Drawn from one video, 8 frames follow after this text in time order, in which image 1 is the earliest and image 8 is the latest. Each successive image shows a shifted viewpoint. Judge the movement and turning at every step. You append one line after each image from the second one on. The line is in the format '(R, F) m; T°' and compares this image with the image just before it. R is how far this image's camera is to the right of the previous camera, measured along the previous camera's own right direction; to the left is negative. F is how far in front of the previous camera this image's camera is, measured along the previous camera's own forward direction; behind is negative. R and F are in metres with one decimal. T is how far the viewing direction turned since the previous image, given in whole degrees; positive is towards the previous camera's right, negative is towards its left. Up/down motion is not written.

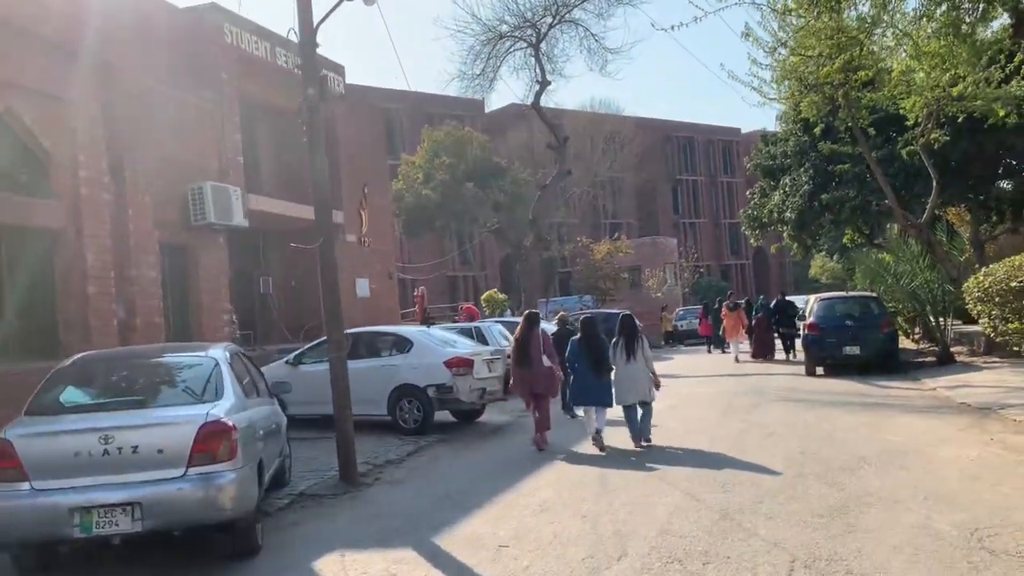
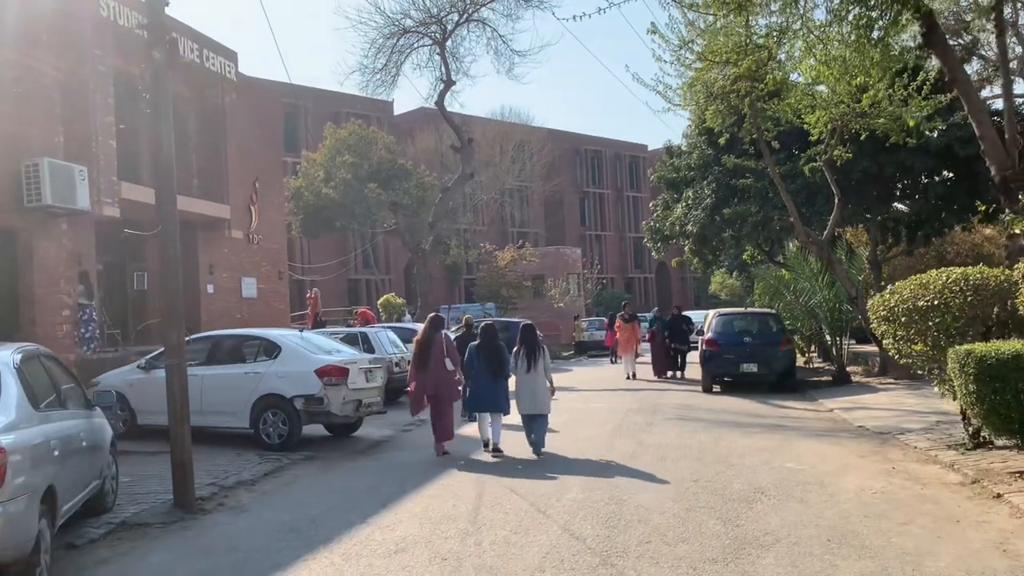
(+0.4, +1.0) m; +6°
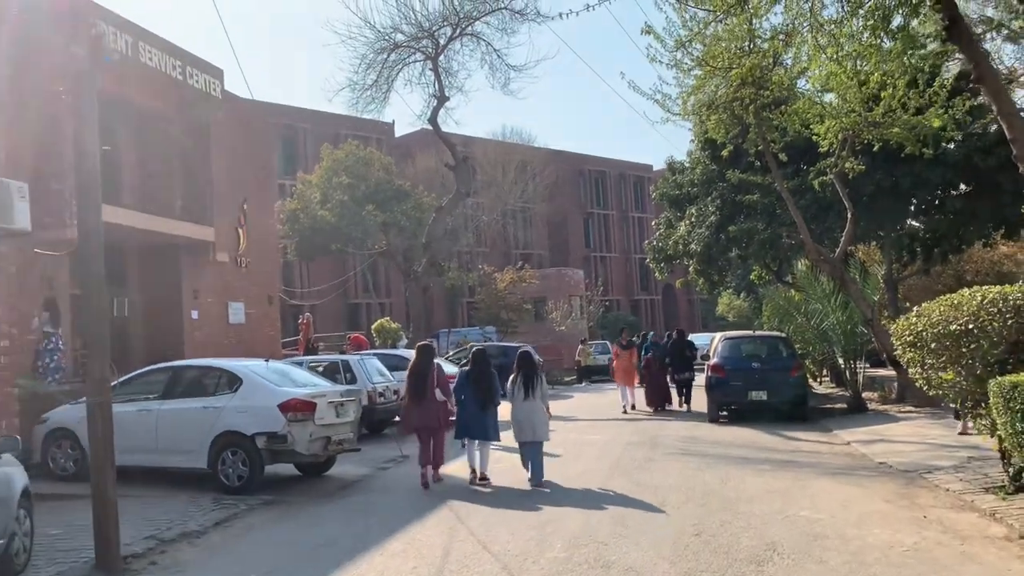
(+0.3, +1.1) m; 0°
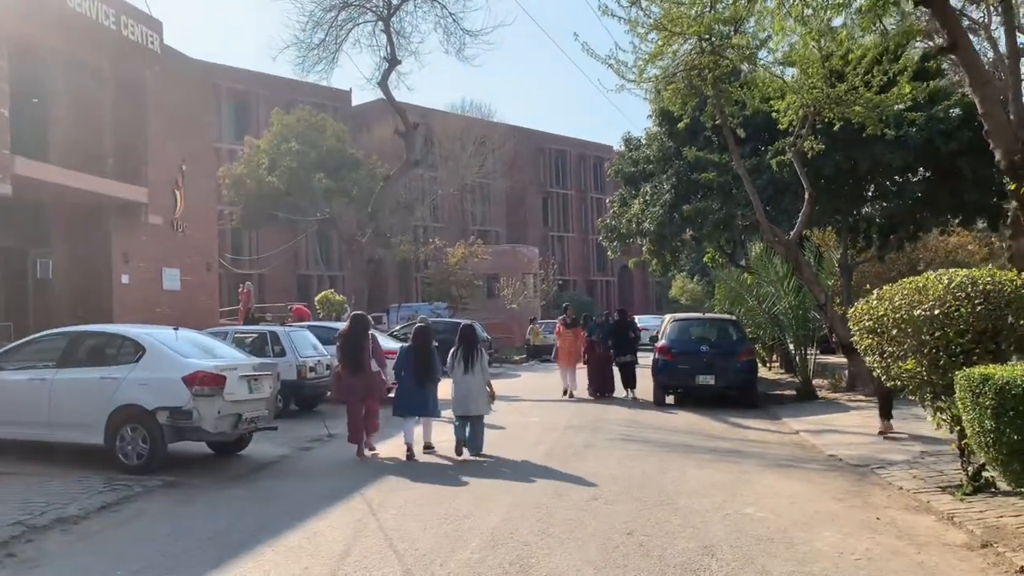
(+0.3, +0.9) m; +3°
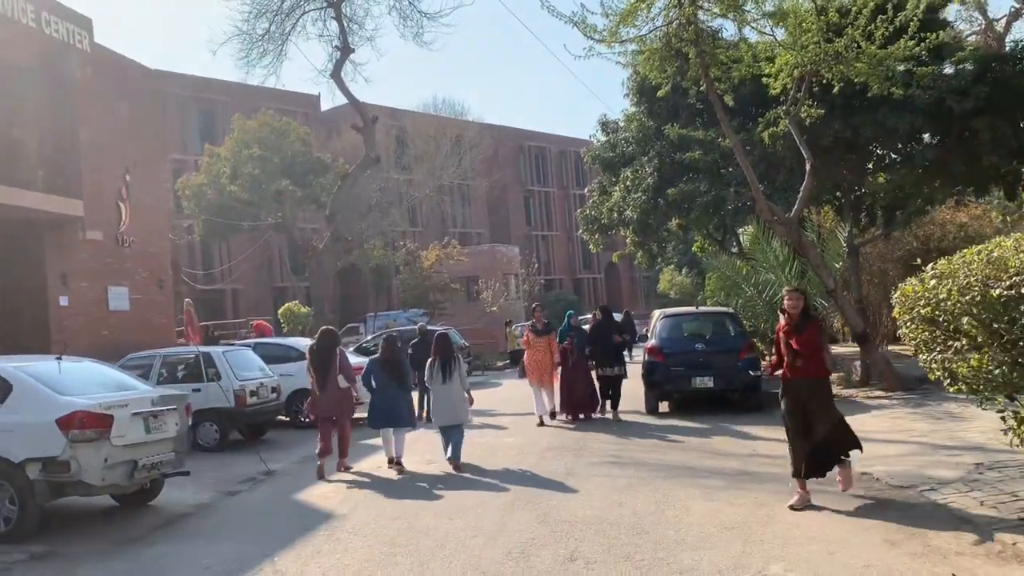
(+0.4, +1.9) m; +1°
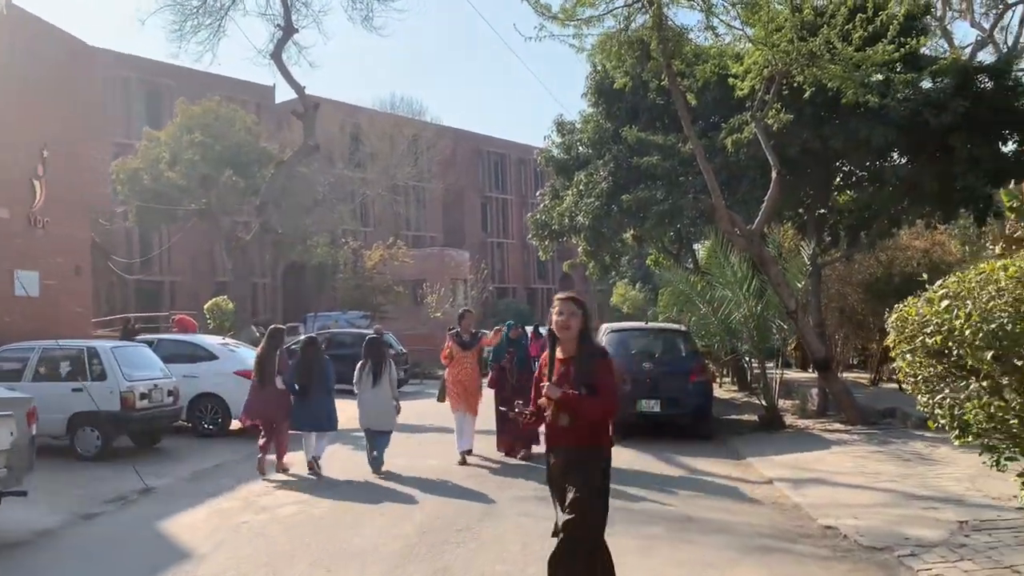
(+0.3, +1.4) m; +3°
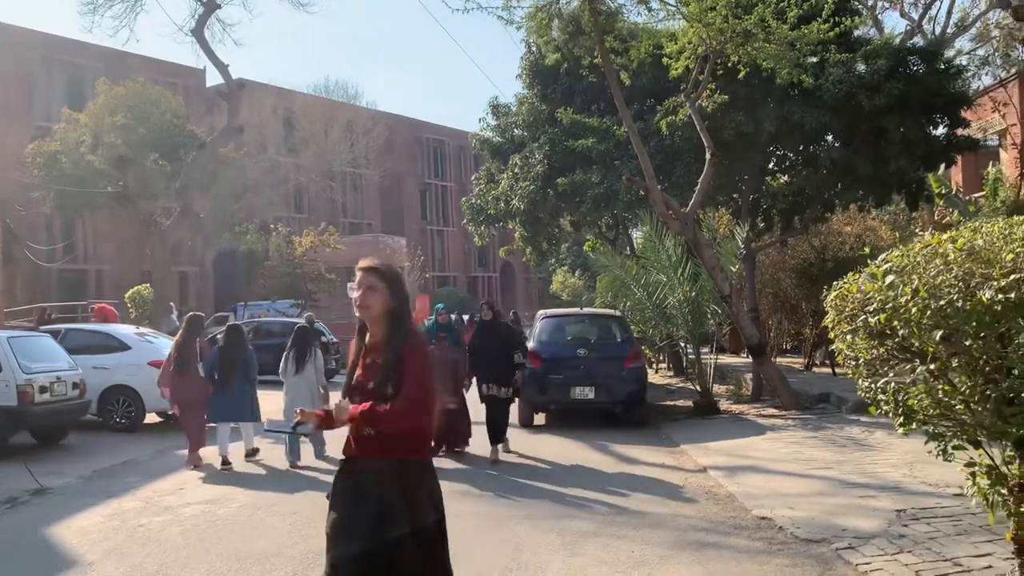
(+0.2, +0.5) m; +4°
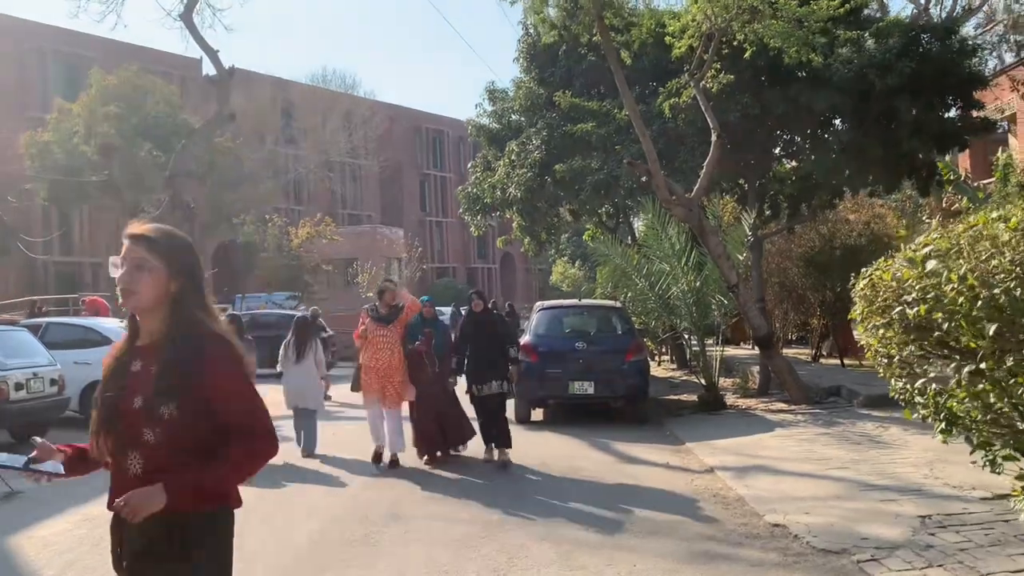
(+0.1, +0.5) m; 0°
